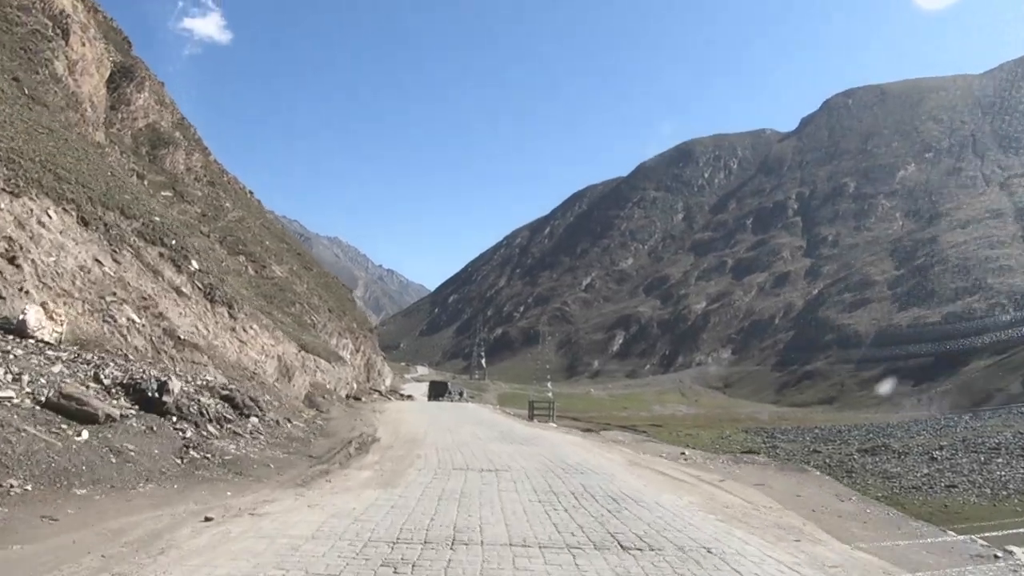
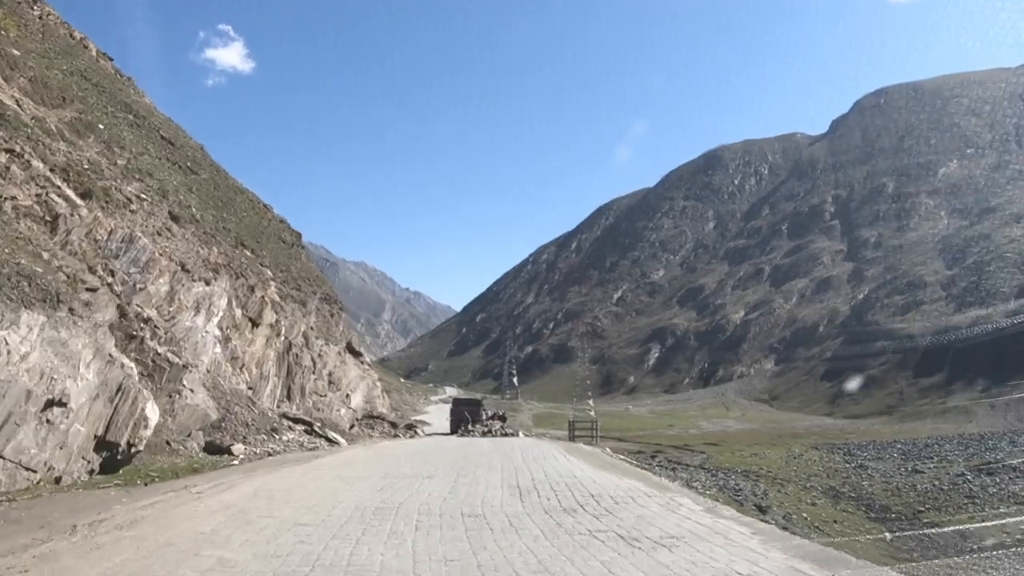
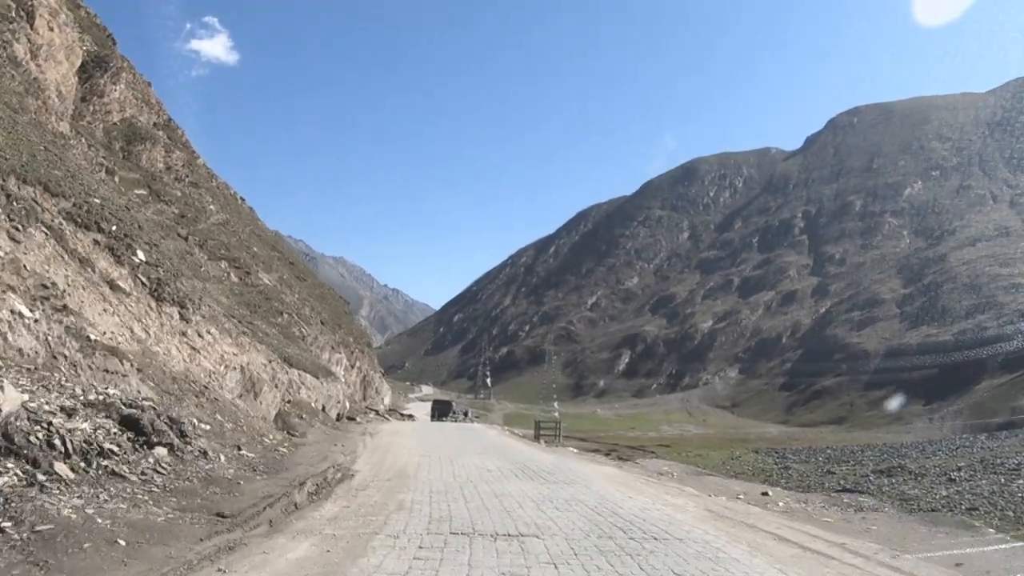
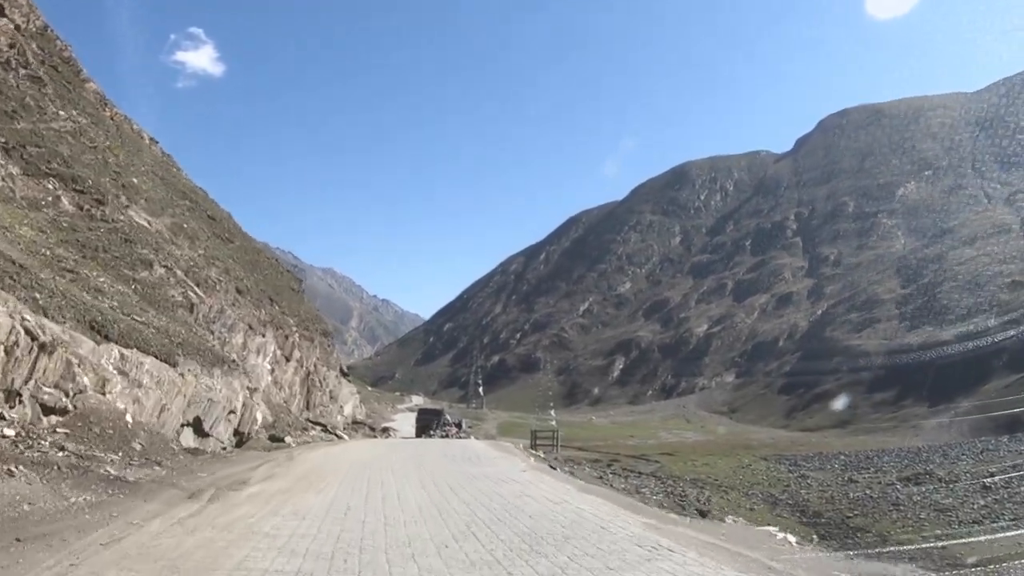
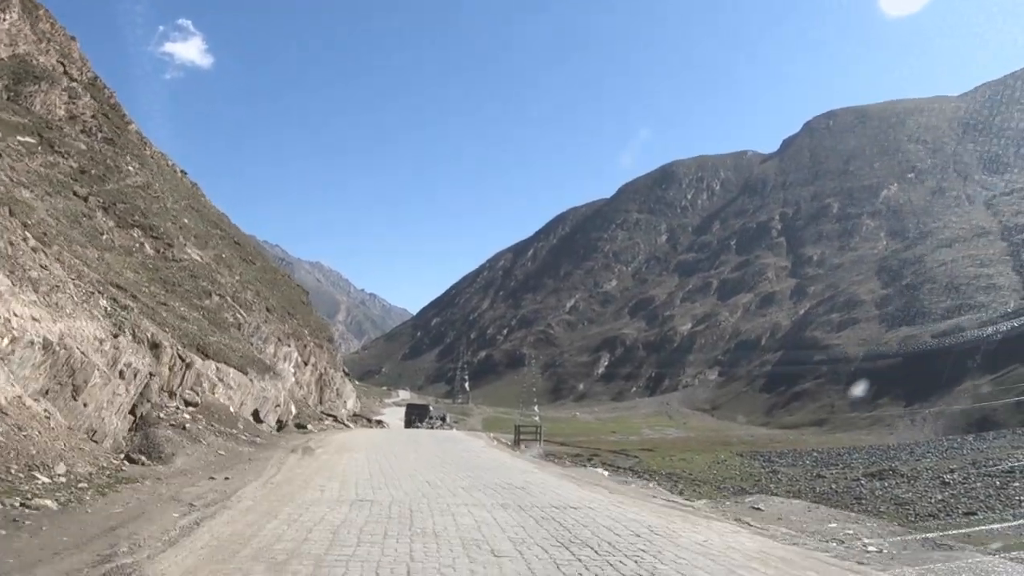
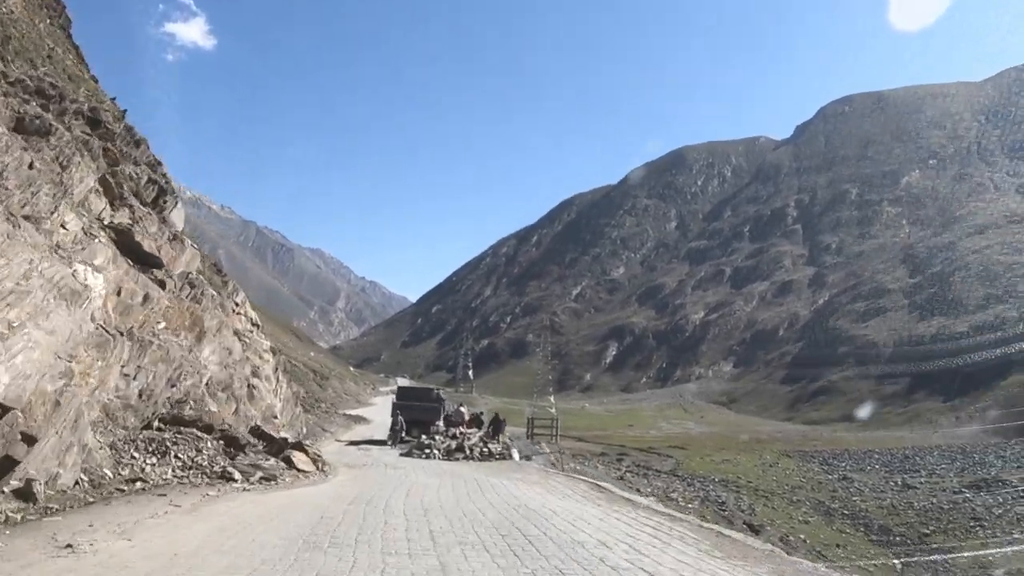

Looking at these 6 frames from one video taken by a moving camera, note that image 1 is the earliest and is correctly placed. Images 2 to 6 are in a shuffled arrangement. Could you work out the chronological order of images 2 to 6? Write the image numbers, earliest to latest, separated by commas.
3, 5, 4, 2, 6
